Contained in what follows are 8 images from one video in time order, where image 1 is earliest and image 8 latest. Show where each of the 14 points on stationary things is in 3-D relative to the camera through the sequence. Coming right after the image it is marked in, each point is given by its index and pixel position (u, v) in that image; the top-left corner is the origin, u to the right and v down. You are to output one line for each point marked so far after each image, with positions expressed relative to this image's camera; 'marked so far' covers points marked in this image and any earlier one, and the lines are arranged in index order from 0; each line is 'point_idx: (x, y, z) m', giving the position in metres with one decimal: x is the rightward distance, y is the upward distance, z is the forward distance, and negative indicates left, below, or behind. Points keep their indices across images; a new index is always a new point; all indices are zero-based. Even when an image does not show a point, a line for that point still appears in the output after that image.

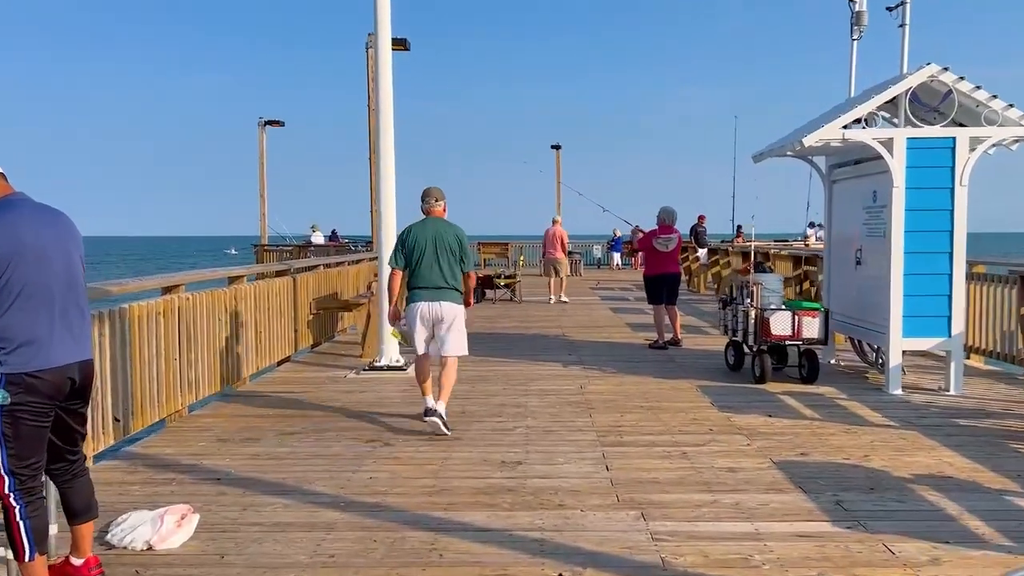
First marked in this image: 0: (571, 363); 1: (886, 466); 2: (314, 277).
0: (+0.5, -0.7, +7.9) m
1: (+1.9, -0.9, +4.4) m
2: (-2.1, +0.1, +8.9) m
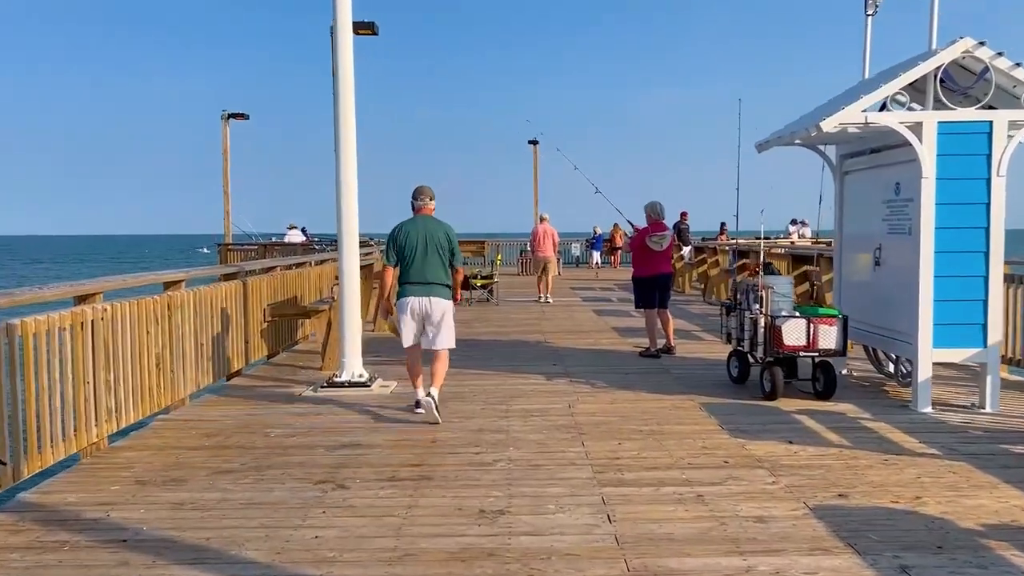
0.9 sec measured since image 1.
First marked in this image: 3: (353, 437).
0: (+0.4, -0.7, +7.1) m
1: (+1.9, -1.0, +3.6) m
2: (-2.3, +0.1, +8.0) m
3: (-1.0, -0.9, +5.1) m
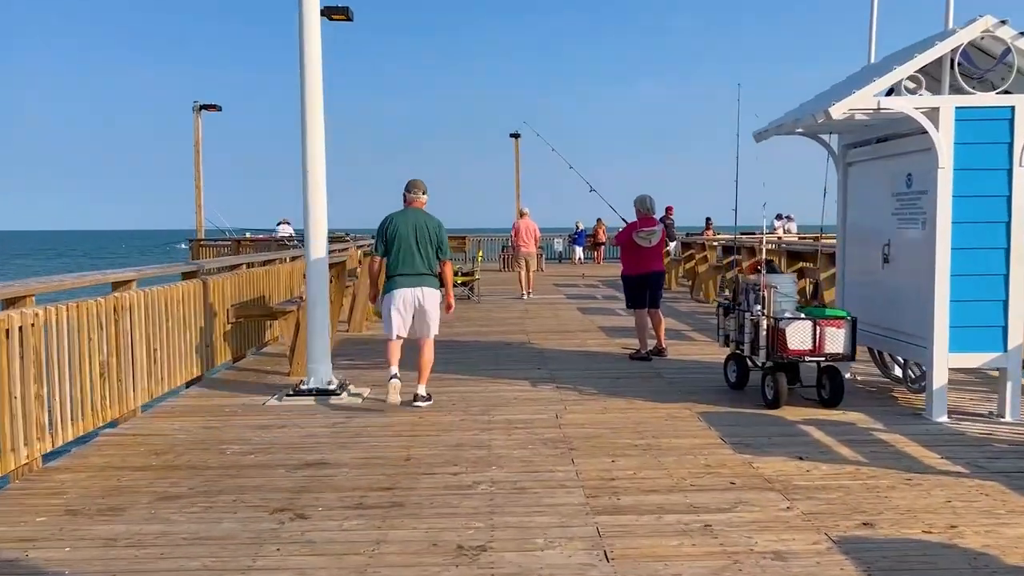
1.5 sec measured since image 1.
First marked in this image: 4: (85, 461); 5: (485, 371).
0: (+0.2, -0.7, +6.6) m
1: (+1.8, -1.0, +3.2) m
2: (-2.4, +0.1, +7.5) m
3: (-1.0, -0.9, +4.6) m
4: (-2.3, -0.9, +4.5) m
5: (-0.2, -0.7, +7.1) m
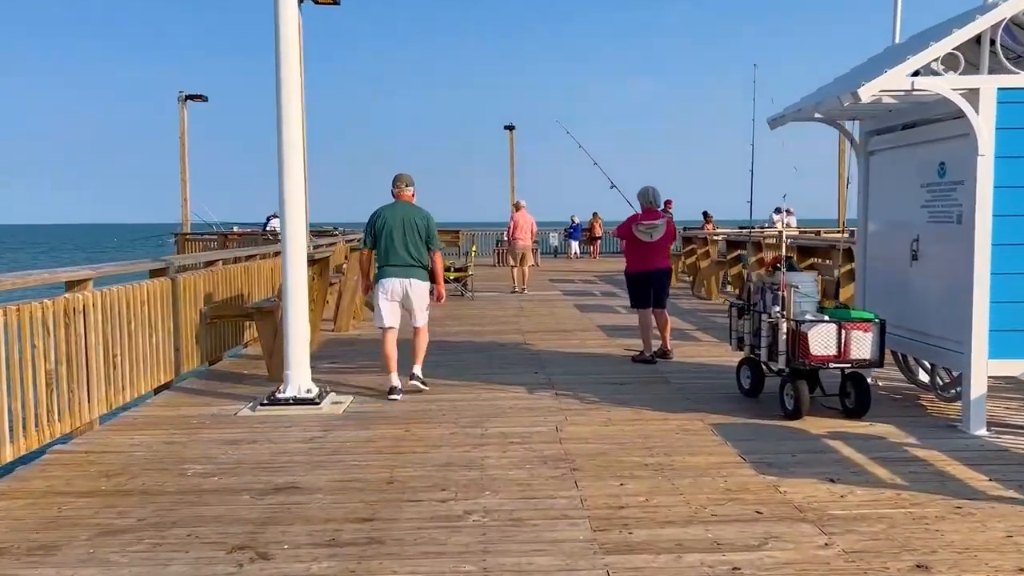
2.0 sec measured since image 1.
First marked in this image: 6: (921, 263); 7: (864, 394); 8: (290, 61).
0: (+0.2, -0.7, +6.1) m
1: (+1.8, -1.0, +2.7) m
2: (-2.5, +0.1, +7.0) m
3: (-1.1, -0.9, +4.1) m
4: (-2.3, -0.9, +4.0) m
5: (-0.3, -0.7, +6.6) m
6: (+2.6, +0.2, +5.4) m
7: (+2.1, -0.6, +5.0) m
8: (-1.4, +1.5, +5.5) m
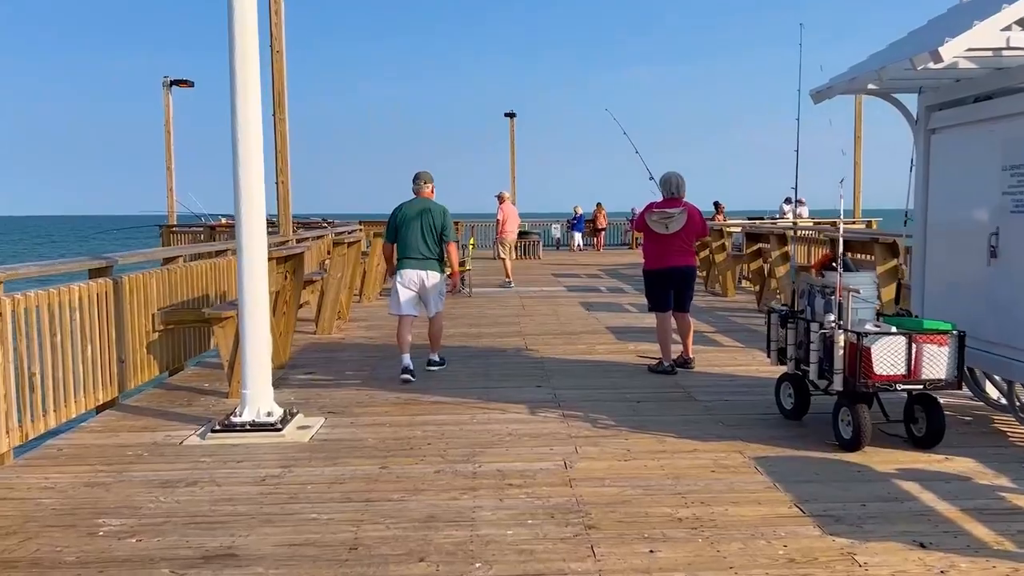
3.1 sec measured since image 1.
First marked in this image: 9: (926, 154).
0: (+0.2, -0.7, +5.2) m
1: (+1.8, -1.0, +1.8) m
2: (-2.5, +0.1, +6.1) m
3: (-1.1, -0.9, +3.2) m
4: (-2.3, -1.0, +3.1) m
5: (-0.3, -0.7, +5.7) m
6: (+2.6, +0.1, +4.5) m
7: (+2.1, -0.7, +4.1) m
8: (-1.4, +1.4, +4.6) m
9: (+2.6, +0.8, +5.3) m
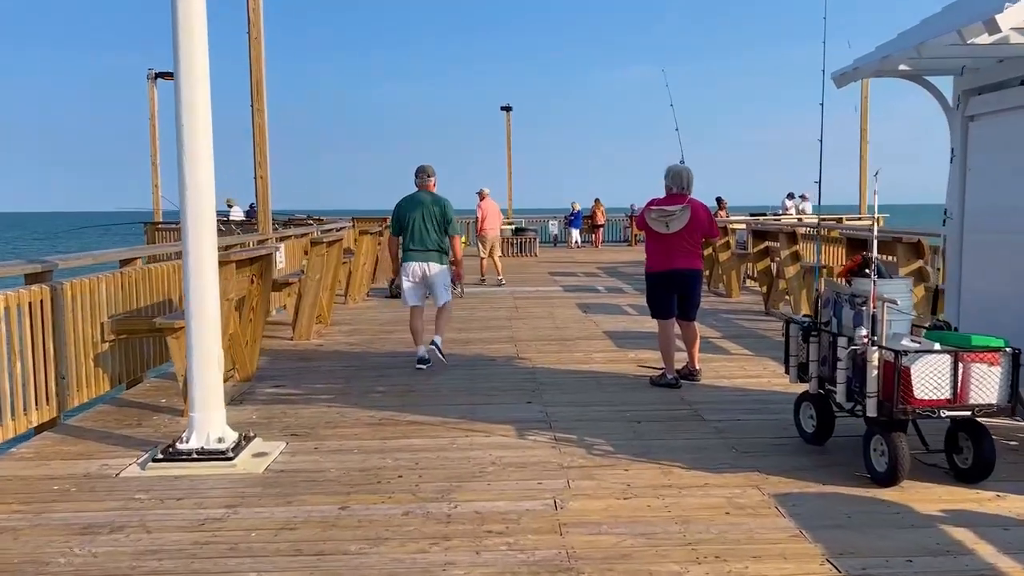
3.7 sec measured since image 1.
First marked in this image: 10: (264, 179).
0: (+0.1, -0.8, +4.6) m
1: (+1.7, -1.1, +1.3) m
2: (-2.6, +0.1, +5.5) m
3: (-1.2, -1.0, +2.7) m
4: (-2.4, -1.0, +2.6) m
5: (-0.4, -0.7, +5.2) m
6: (+2.5, +0.1, +3.9) m
7: (+2.0, -0.7, +3.6) m
8: (-1.5, +1.4, +4.0) m
9: (+2.5, +0.8, +4.7) m
10: (-2.9, +1.3, +9.8) m
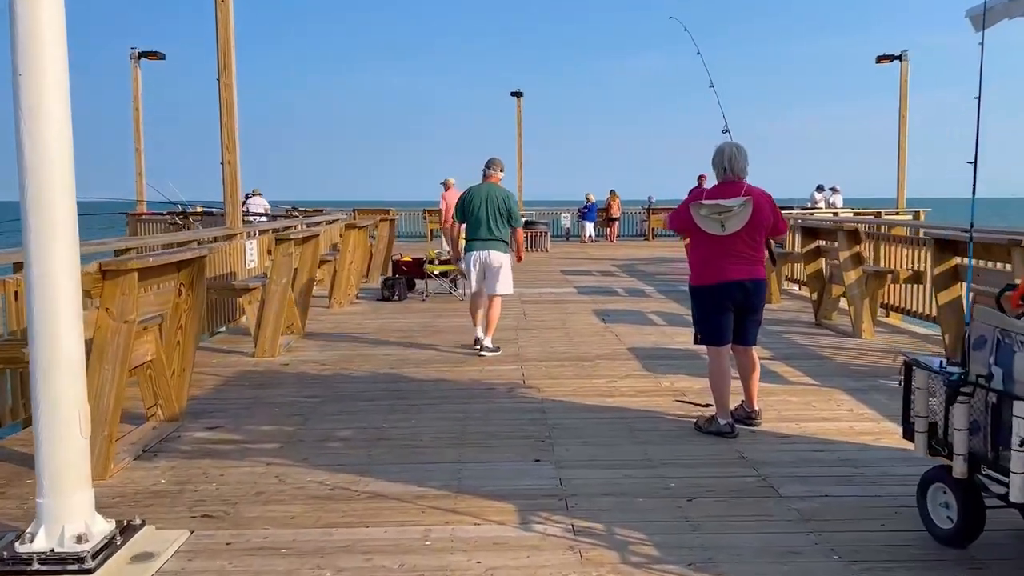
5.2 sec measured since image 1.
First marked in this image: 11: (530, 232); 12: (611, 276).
0: (+0.1, -0.9, +3.3) m
1: (+1.7, -1.2, -0.1) m
2: (-2.5, 0.0, +4.2) m
3: (-1.2, -1.1, +1.3) m
4: (-2.4, -1.1, +1.2) m
5: (-0.3, -0.8, +3.8) m
6: (+2.5, 0.0, +2.5) m
7: (+2.0, -0.8, +2.2) m
8: (-1.5, +1.3, +2.6) m
9: (+2.5, +0.7, +3.3) m
10: (-2.8, +1.2, +8.5) m
11: (+0.4, +1.2, +18.7) m
12: (+1.5, +0.2, +13.1) m
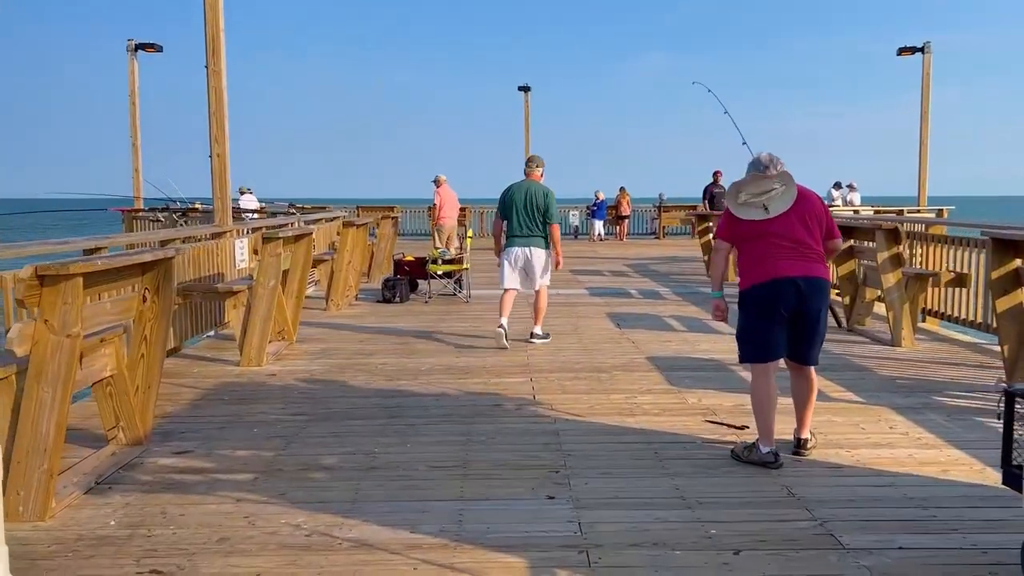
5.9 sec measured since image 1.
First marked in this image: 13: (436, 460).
0: (+0.1, -0.9, +2.7) m
1: (+1.7, -1.3, -0.7) m
2: (-2.5, 0.0, +3.6) m
3: (-1.2, -1.1, +0.8) m
4: (-2.4, -1.1, +0.7) m
5: (-0.3, -0.8, +3.3) m
6: (+2.5, -0.1, +1.9) m
7: (+2.0, -0.9, +1.6) m
8: (-1.5, +1.3, +2.1) m
9: (+2.5, +0.6, +2.7) m
10: (-2.7, +1.2, +8.0) m
11: (+0.5, +1.2, +18.2) m
12: (+1.6, +0.2, +12.5) m
13: (-0.3, -0.8, +3.9) m
